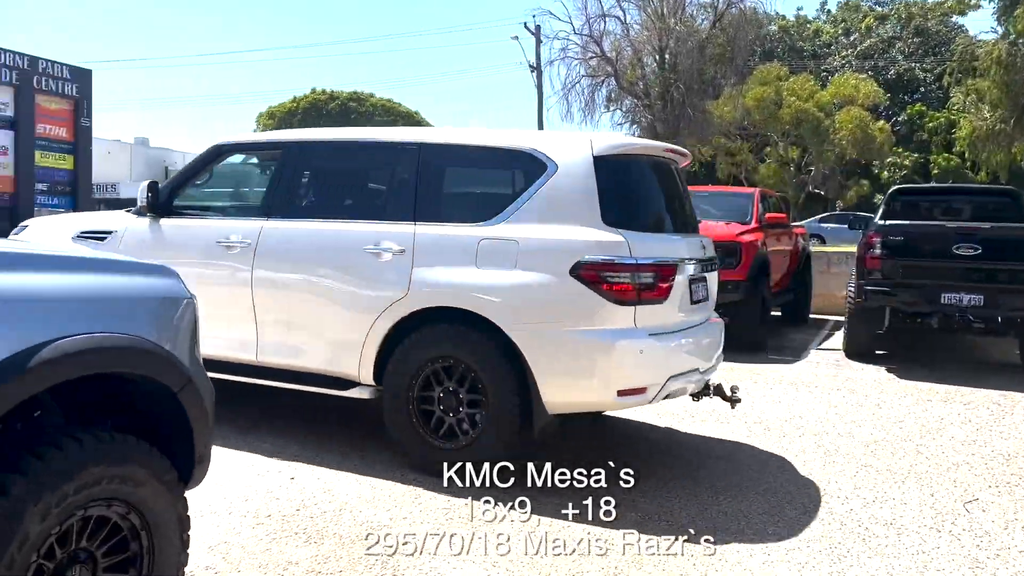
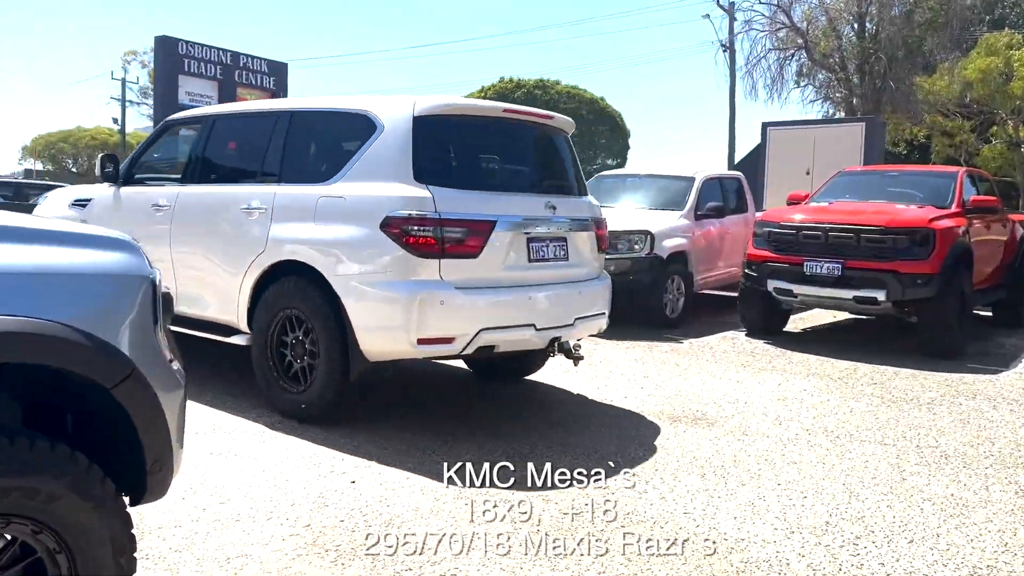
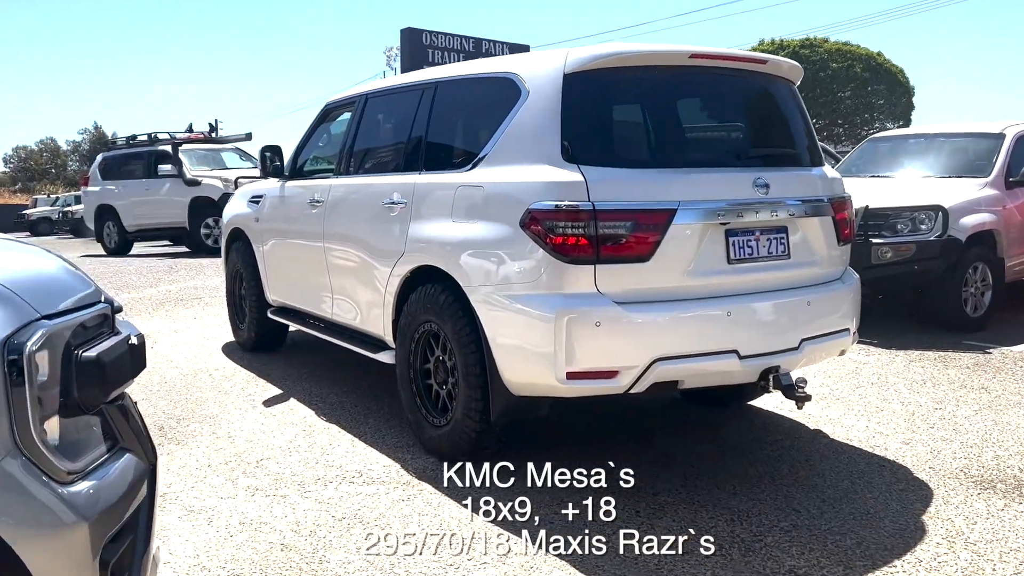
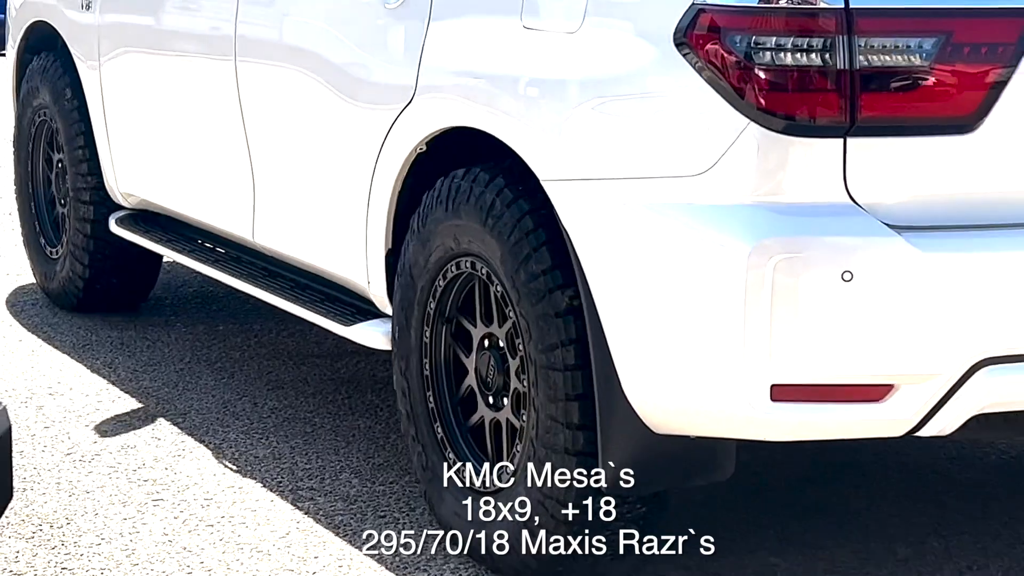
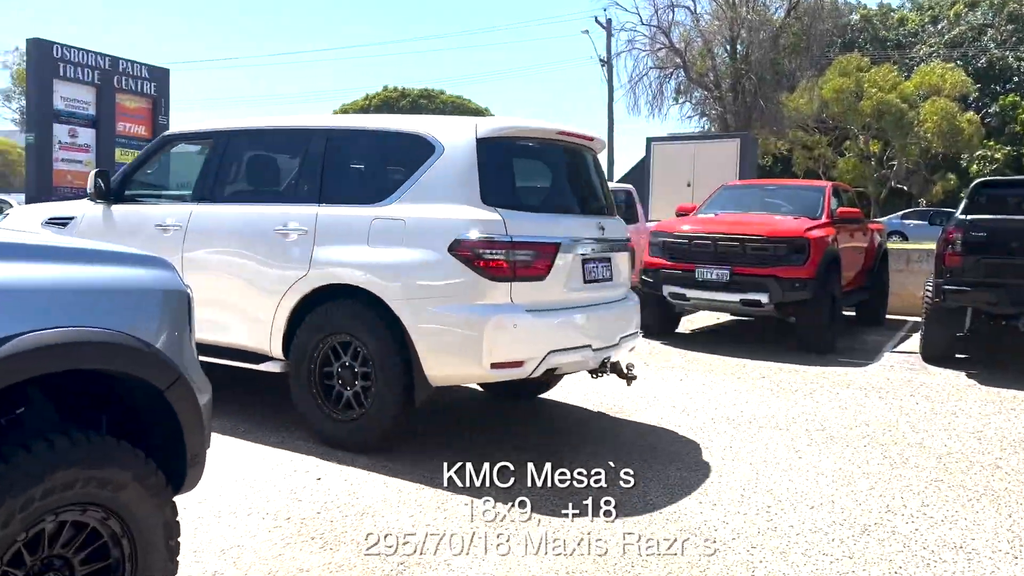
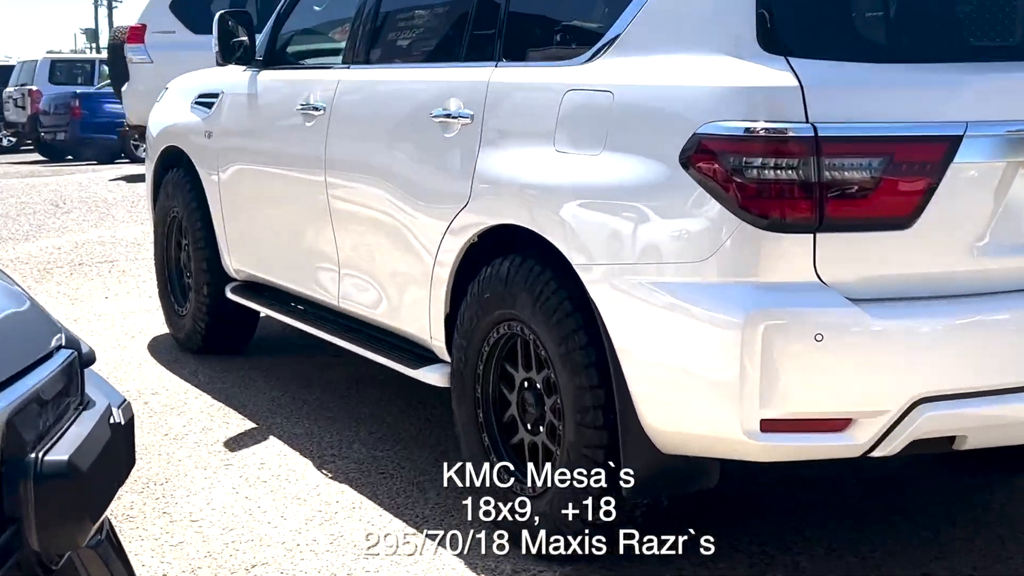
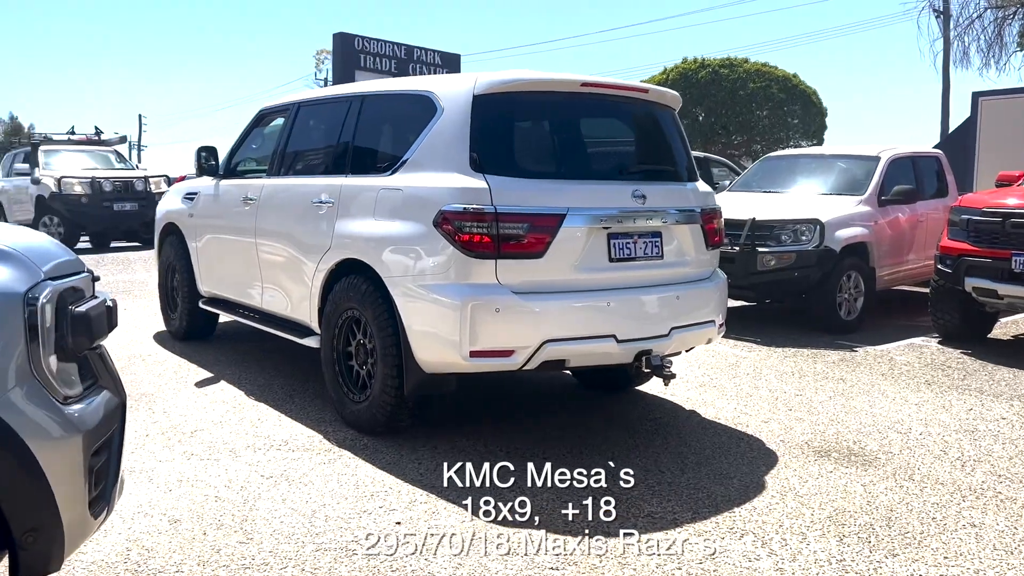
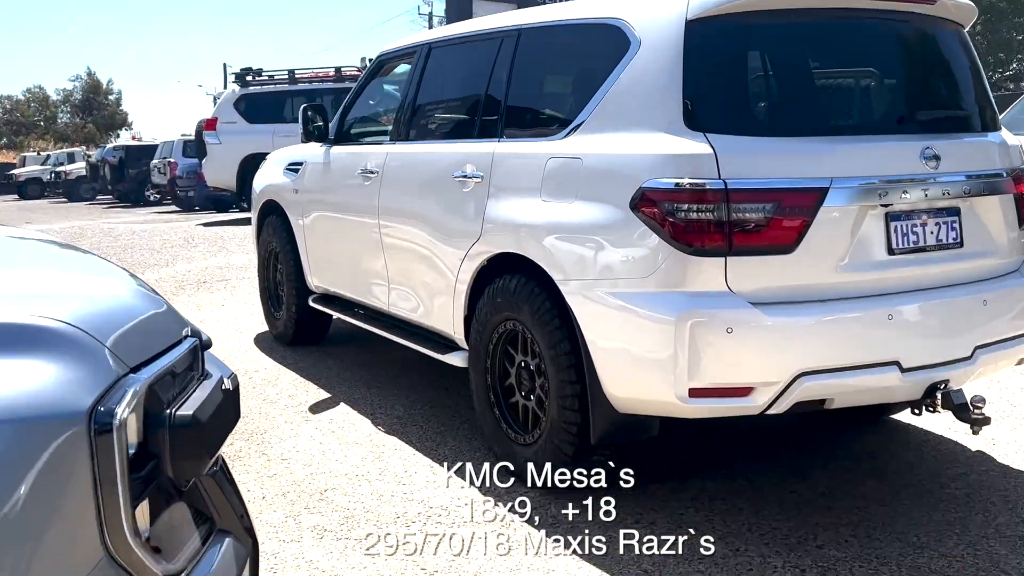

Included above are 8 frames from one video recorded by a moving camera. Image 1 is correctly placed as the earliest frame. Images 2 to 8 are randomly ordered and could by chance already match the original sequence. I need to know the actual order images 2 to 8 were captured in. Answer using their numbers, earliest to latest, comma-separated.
5, 2, 7, 3, 8, 6, 4
